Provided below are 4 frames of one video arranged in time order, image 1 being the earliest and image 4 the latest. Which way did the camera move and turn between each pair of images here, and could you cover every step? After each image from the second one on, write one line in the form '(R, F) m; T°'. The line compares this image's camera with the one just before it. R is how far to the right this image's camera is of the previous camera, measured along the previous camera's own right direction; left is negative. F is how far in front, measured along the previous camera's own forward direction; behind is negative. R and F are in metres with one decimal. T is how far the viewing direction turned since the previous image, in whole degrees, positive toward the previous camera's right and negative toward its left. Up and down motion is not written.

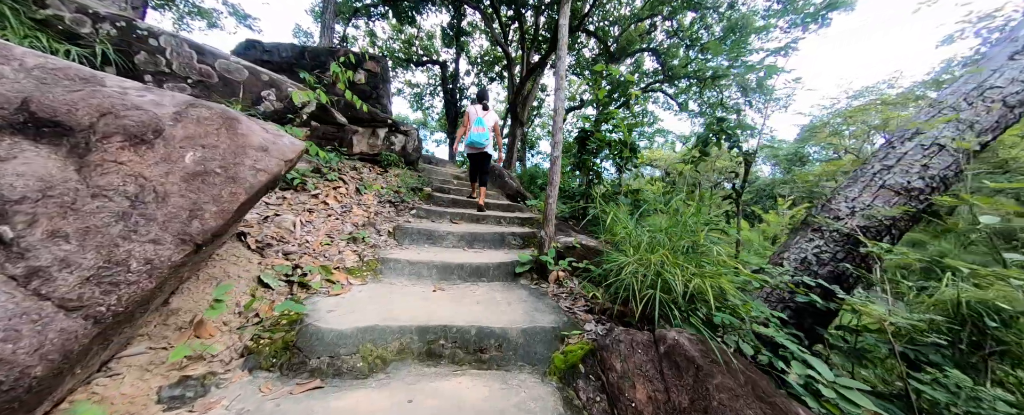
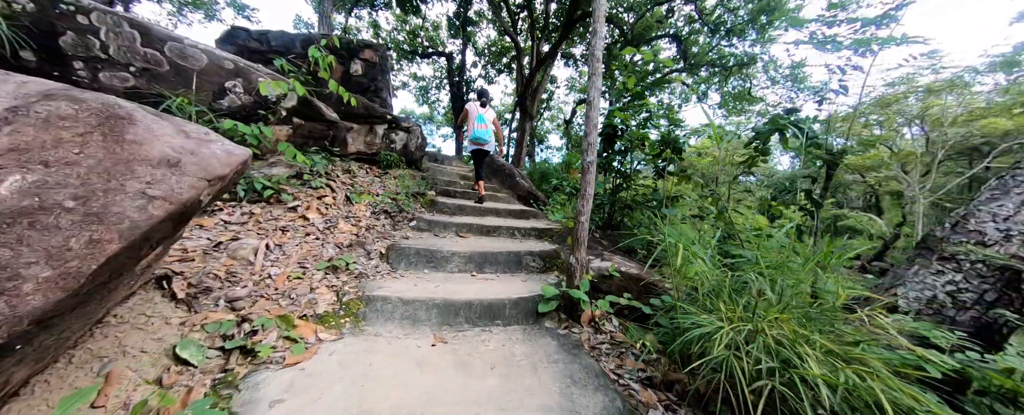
(-0.1, +0.6) m; -1°
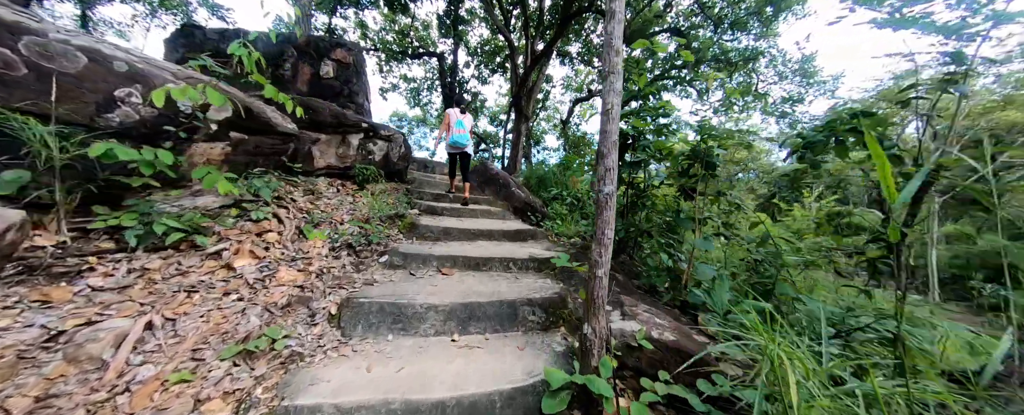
(0.0, +0.6) m; 0°
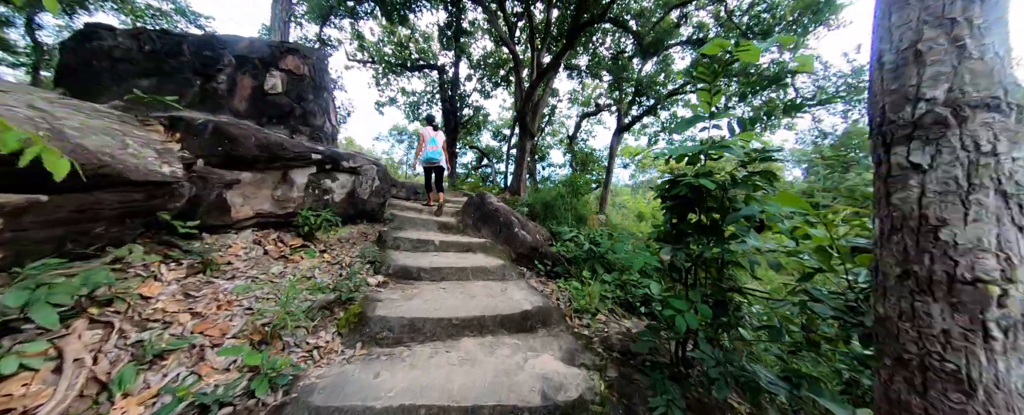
(0.0, +1.2) m; -1°
